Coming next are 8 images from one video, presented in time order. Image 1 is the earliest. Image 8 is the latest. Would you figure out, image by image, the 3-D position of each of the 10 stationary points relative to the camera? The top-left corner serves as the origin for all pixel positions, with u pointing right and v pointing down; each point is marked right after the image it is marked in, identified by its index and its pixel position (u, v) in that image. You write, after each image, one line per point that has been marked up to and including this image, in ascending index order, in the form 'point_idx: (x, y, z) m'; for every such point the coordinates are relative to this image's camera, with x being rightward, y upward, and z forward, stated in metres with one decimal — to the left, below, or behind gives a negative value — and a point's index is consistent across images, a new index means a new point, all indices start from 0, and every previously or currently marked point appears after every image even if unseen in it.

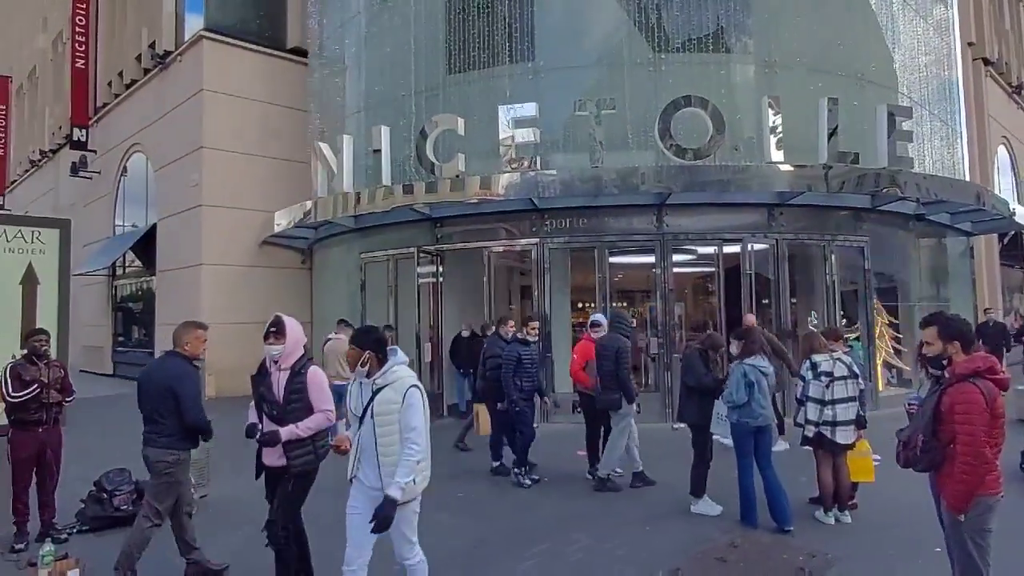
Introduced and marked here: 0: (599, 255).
0: (+1.6, +0.6, +12.3) m
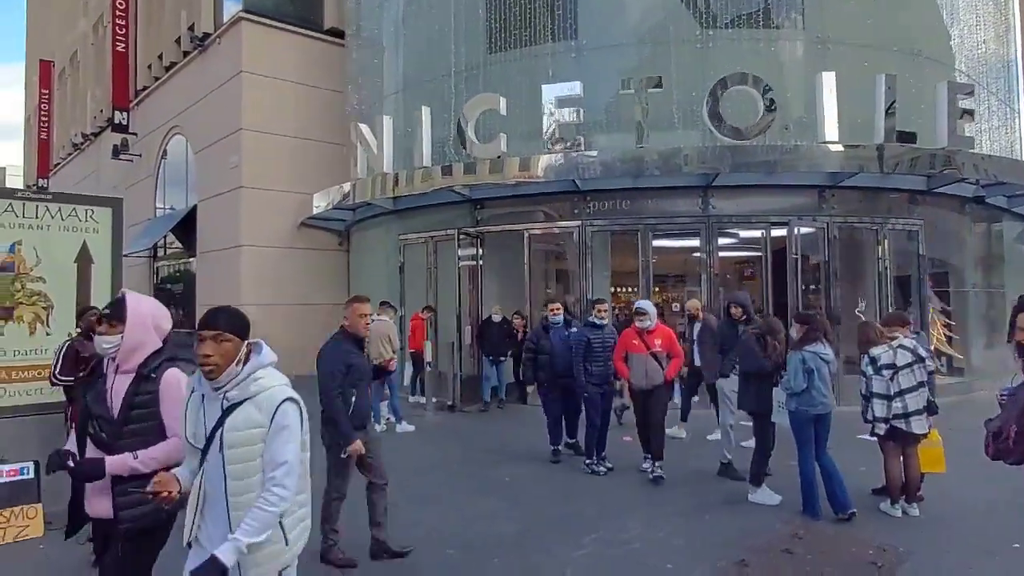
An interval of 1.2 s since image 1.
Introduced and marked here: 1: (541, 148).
0: (+2.4, +0.9, +12.0) m
1: (+0.6, +2.5, +12.2) m
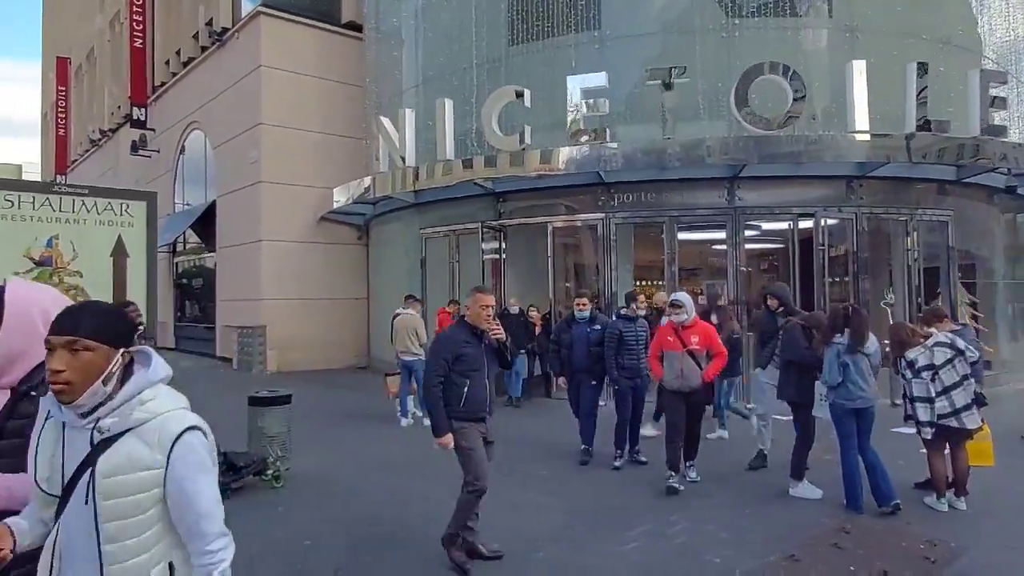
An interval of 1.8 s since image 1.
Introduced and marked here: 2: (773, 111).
0: (+2.8, +1.0, +11.9) m
1: (+1.0, +2.6, +12.1) m
2: (+4.4, +3.0, +11.4) m
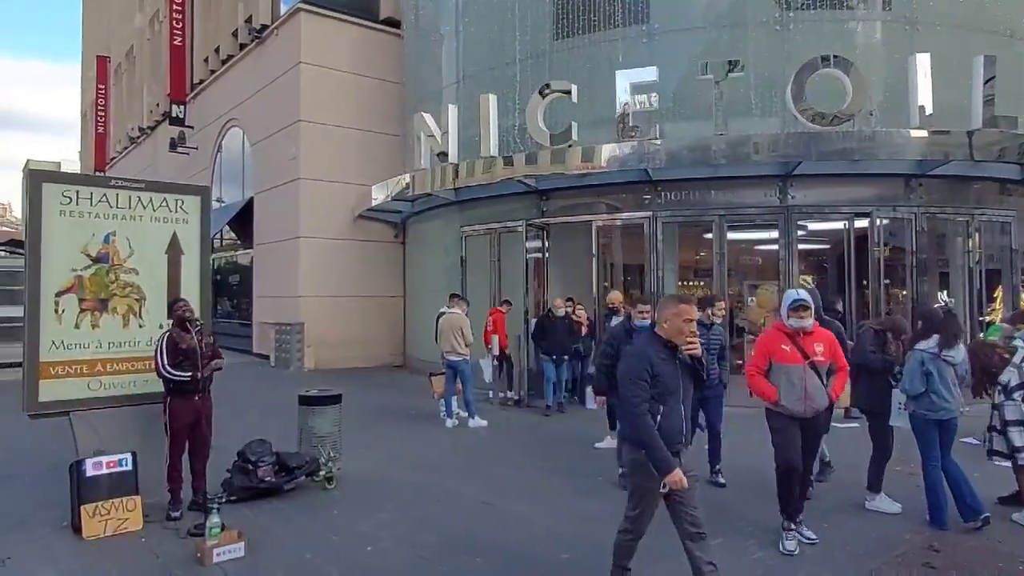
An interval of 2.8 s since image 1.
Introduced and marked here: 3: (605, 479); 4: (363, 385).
0: (+3.5, +1.0, +11.6) m
1: (+1.8, +2.6, +11.9) m
2: (+5.1, +2.9, +11.0) m
3: (+0.9, -1.9, +6.7) m
4: (-3.0, -2.0, +13.9) m
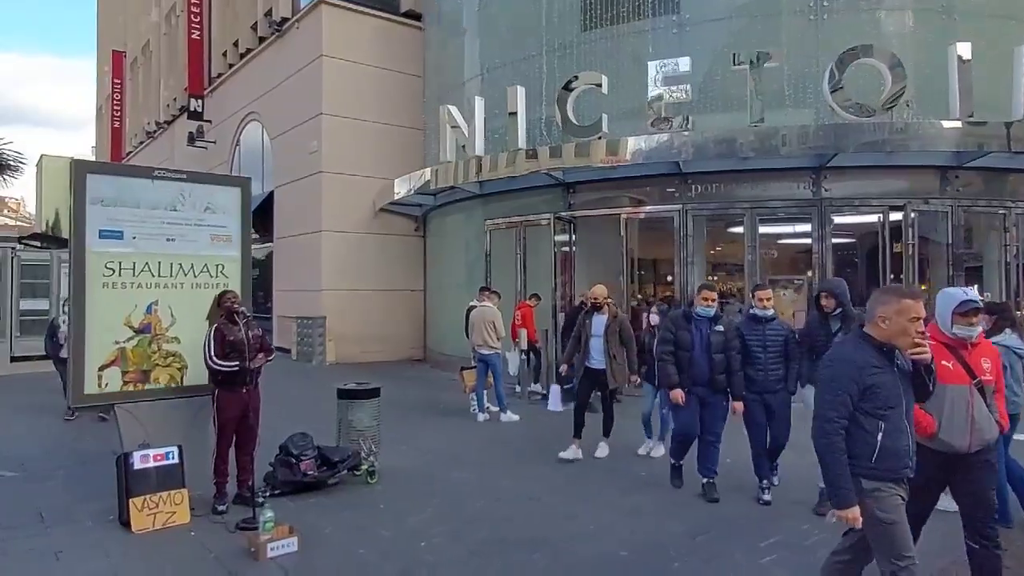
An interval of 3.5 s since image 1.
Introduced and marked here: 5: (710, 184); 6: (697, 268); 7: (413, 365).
0: (+4.0, +1.1, +11.5) m
1: (+2.2, +2.8, +11.8) m
2: (+5.6, +3.0, +10.8) m
3: (+1.3, -1.8, +6.6) m
4: (-2.5, -1.9, +13.8) m
5: (+3.4, +1.8, +11.6) m
6: (+3.2, +0.4, +11.7) m
7: (-2.3, -1.8, +15.7) m
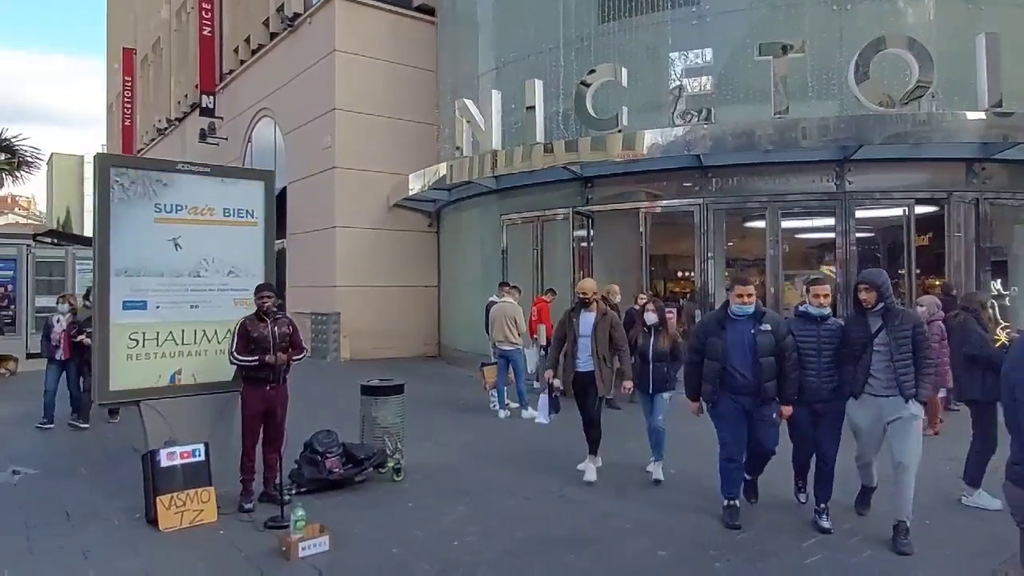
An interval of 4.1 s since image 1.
0: (+4.3, +1.2, +11.3) m
1: (+2.5, +2.8, +11.6) m
2: (+5.9, +3.1, +10.6) m
3: (+1.6, -1.8, +6.5) m
4: (-2.2, -1.8, +13.7) m
5: (+3.7, +1.9, +11.4) m
6: (+3.5, +0.4, +11.6) m
7: (-1.9, -1.7, +15.7) m
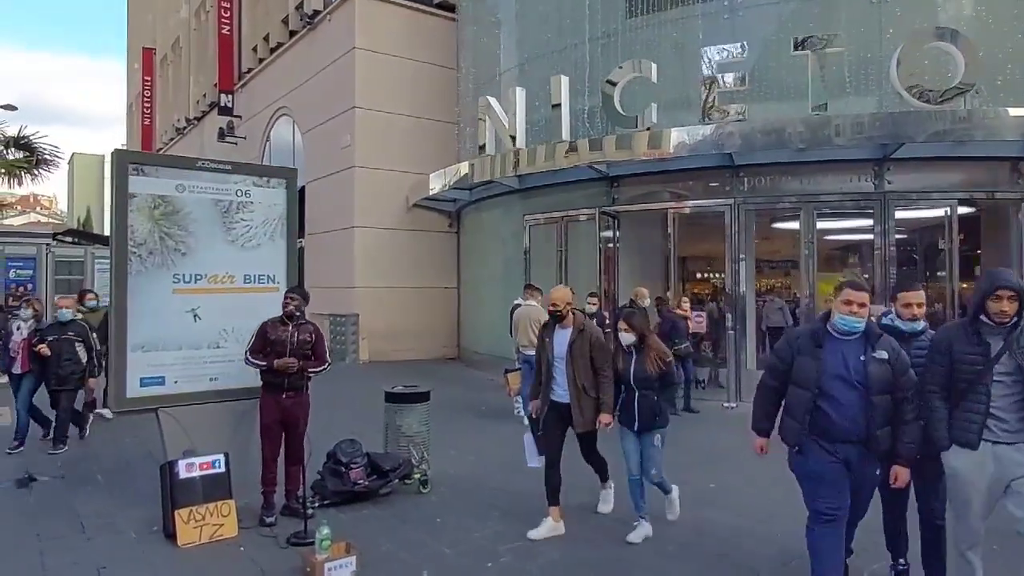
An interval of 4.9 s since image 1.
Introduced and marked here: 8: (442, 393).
0: (+4.7, +1.1, +10.9) m
1: (+2.9, +2.8, +11.3) m
2: (+6.3, +3.1, +10.2) m
3: (+1.9, -1.8, +6.2) m
4: (-1.8, -1.8, +13.5) m
5: (+4.1, +1.8, +11.1) m
6: (+3.9, +0.4, +11.2) m
7: (-1.5, -1.7, +15.4) m
8: (-1.2, -1.8, +11.7) m
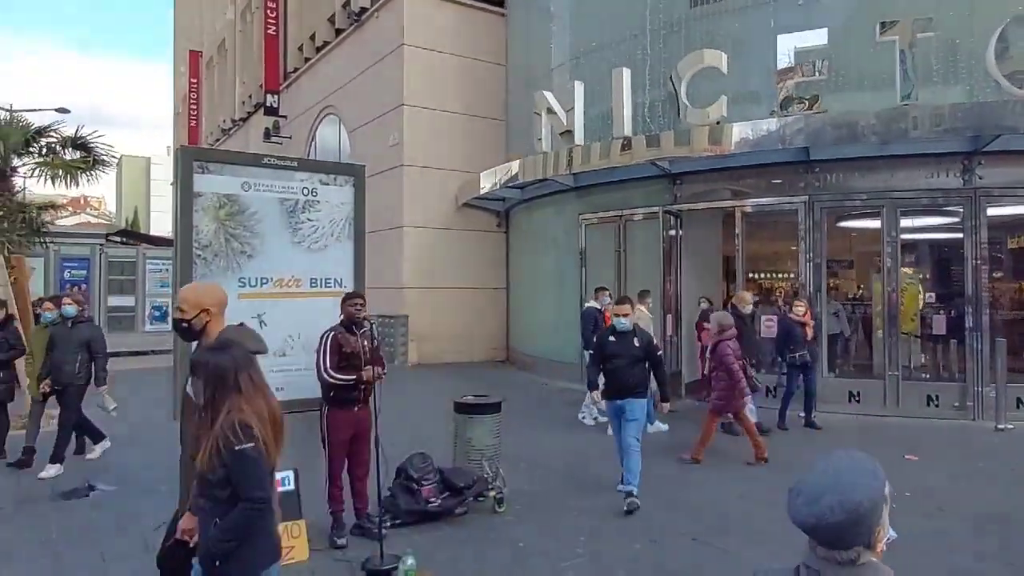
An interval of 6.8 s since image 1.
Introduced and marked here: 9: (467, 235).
0: (+5.6, +1.1, +10.3) m
1: (+3.9, +2.8, +10.7) m
2: (+7.1, +3.0, +9.5) m
3: (+2.5, -1.8, +5.7) m
4: (-0.7, -1.8, +13.2) m
5: (+5.0, +1.8, +10.4) m
6: (+4.8, +0.4, +10.6) m
7: (-0.3, -1.7, +15.0) m
8: (-0.3, -1.8, +11.4) m
9: (-1.0, +1.2, +15.7) m
